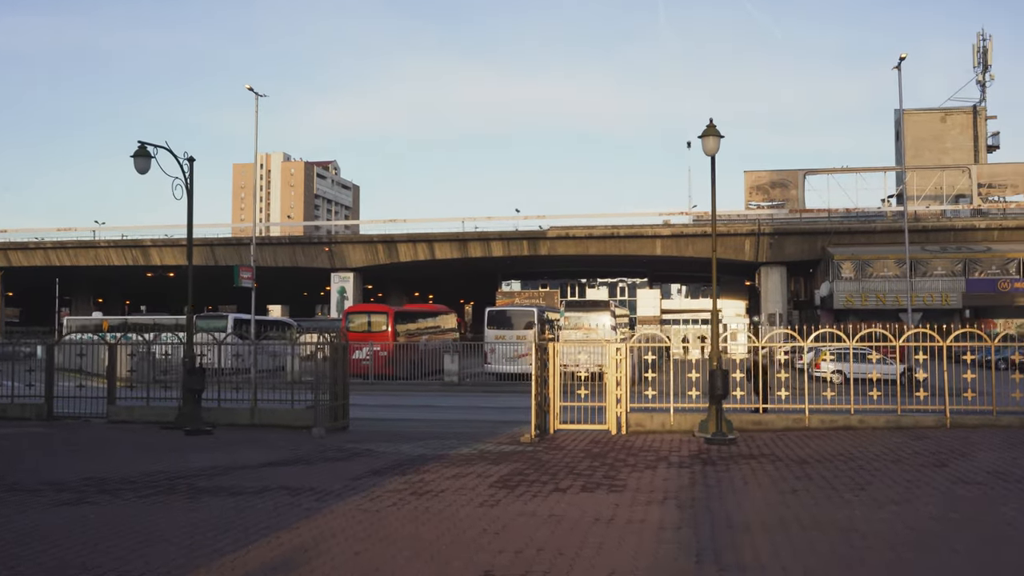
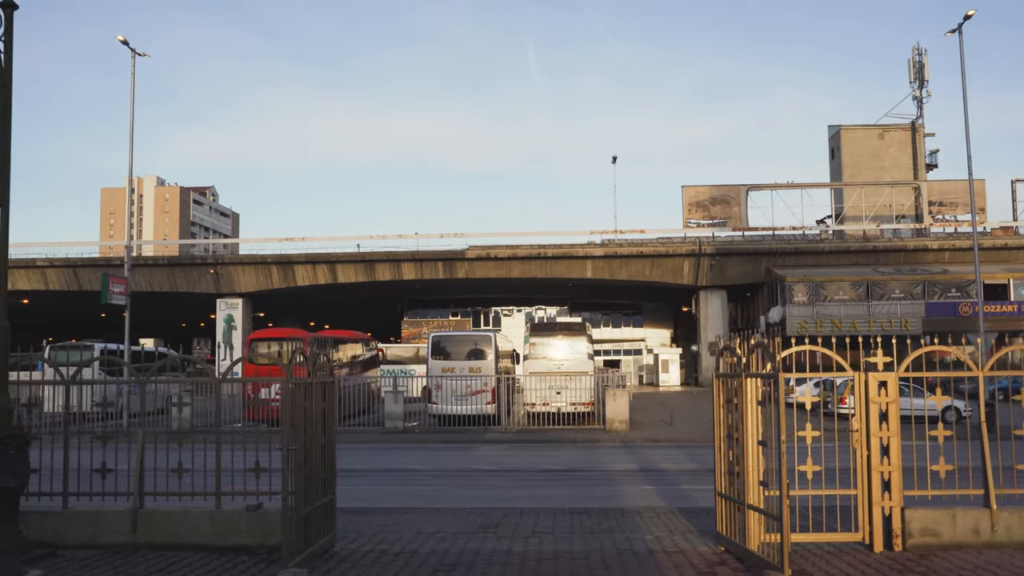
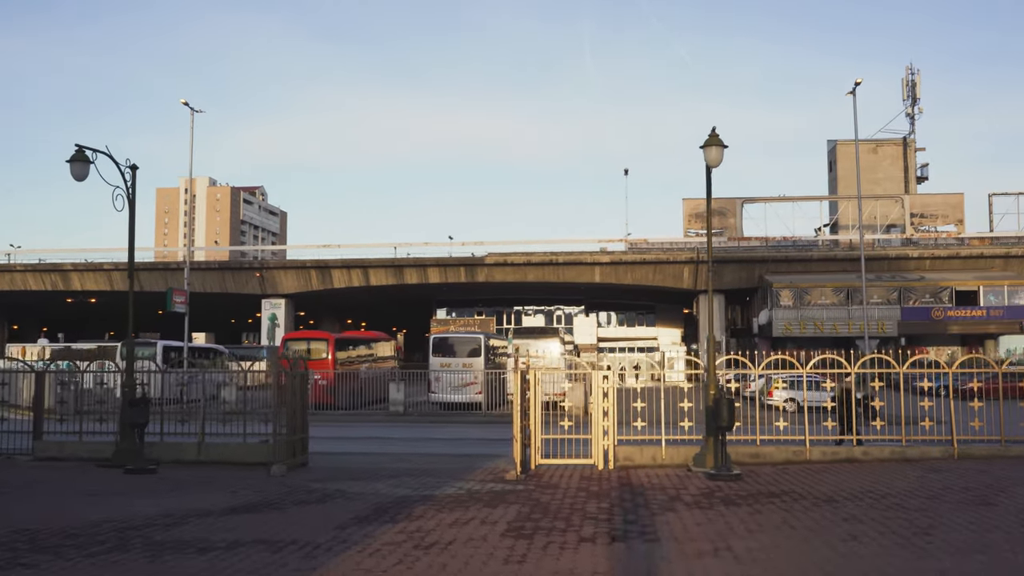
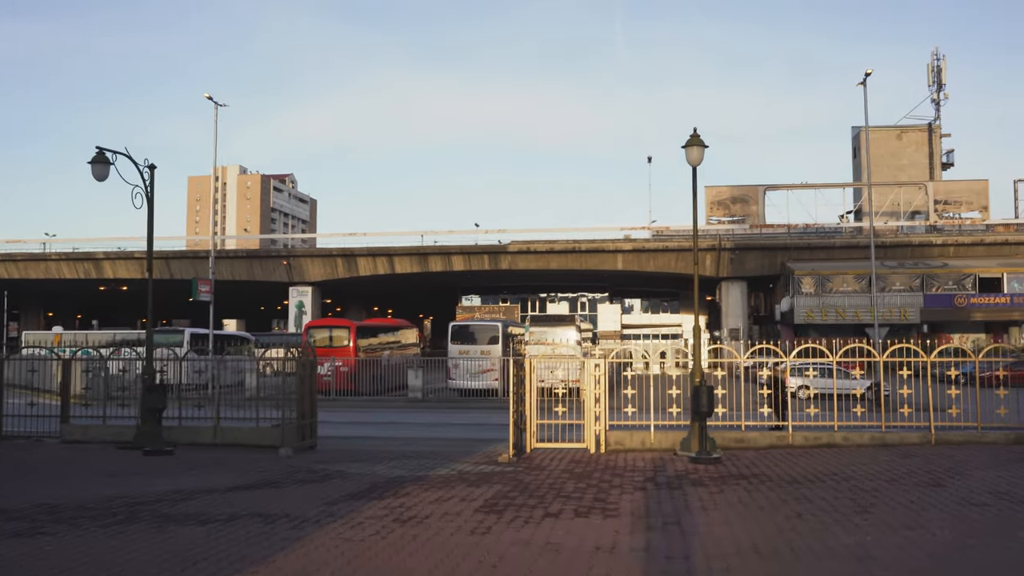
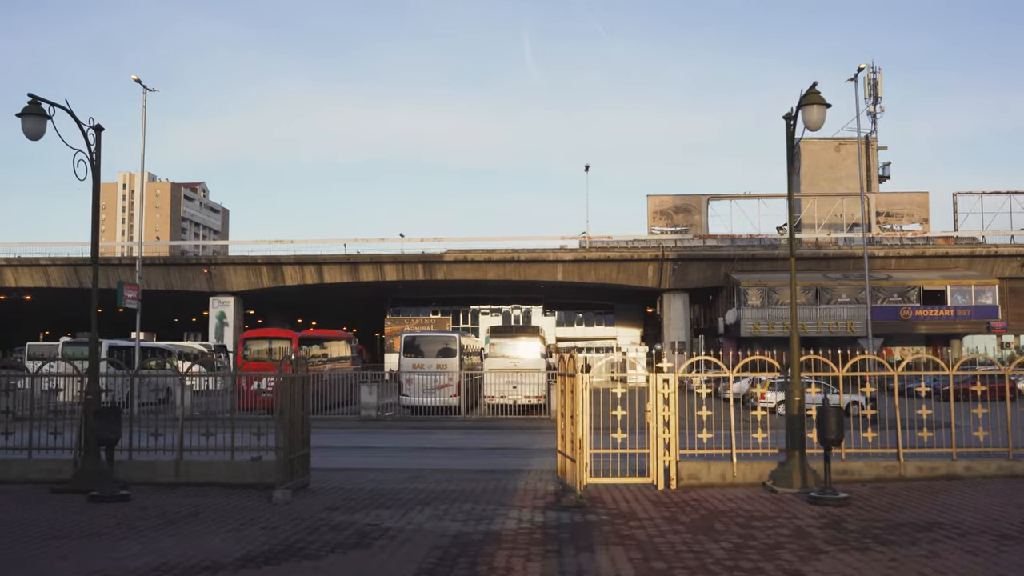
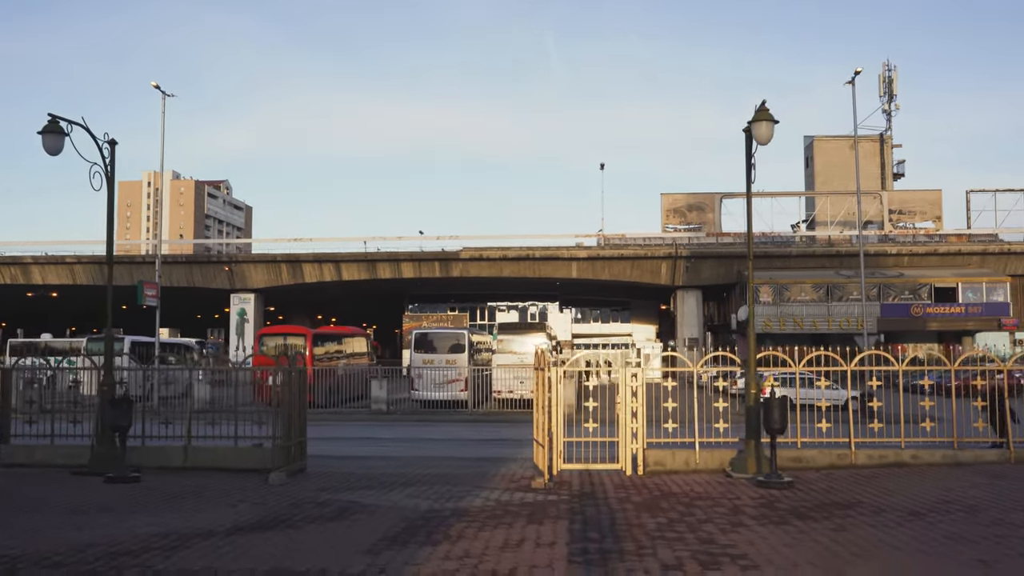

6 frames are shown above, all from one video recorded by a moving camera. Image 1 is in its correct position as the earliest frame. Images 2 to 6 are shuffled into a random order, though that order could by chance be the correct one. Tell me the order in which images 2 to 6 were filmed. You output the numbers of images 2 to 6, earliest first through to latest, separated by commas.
4, 3, 6, 5, 2
